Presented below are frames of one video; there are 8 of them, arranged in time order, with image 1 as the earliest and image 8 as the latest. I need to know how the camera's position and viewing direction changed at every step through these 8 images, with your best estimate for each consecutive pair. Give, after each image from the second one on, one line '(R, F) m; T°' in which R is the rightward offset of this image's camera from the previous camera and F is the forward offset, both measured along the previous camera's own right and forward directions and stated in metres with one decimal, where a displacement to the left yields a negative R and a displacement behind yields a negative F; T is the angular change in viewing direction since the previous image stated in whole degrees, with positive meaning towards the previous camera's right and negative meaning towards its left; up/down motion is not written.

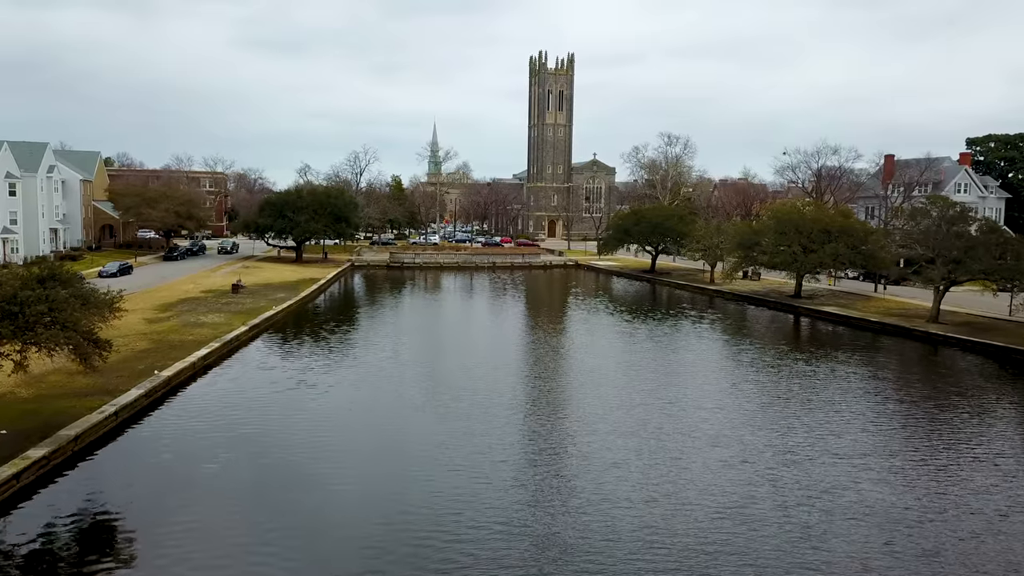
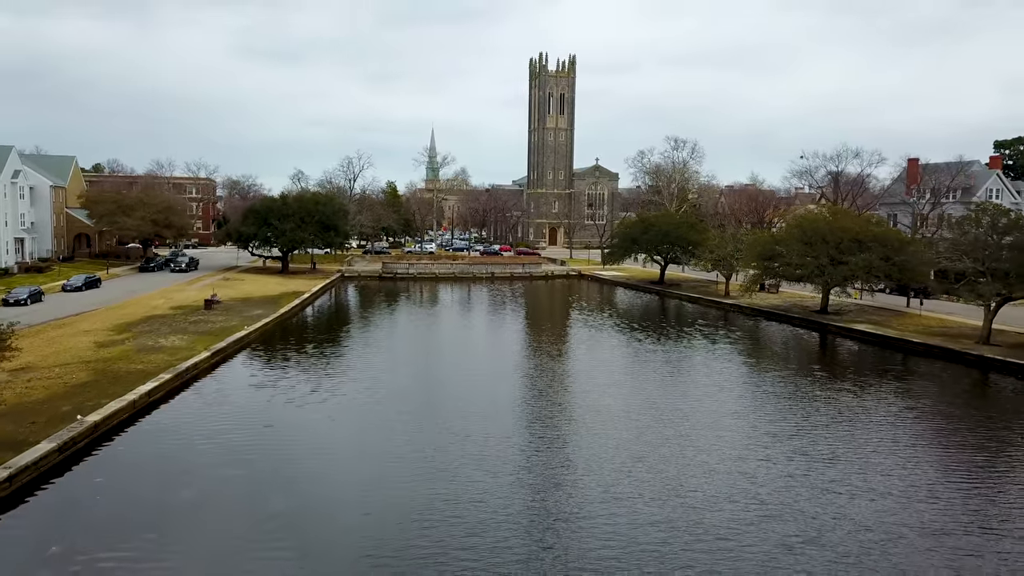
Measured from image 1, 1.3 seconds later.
(0.0, +3.1) m; 0°
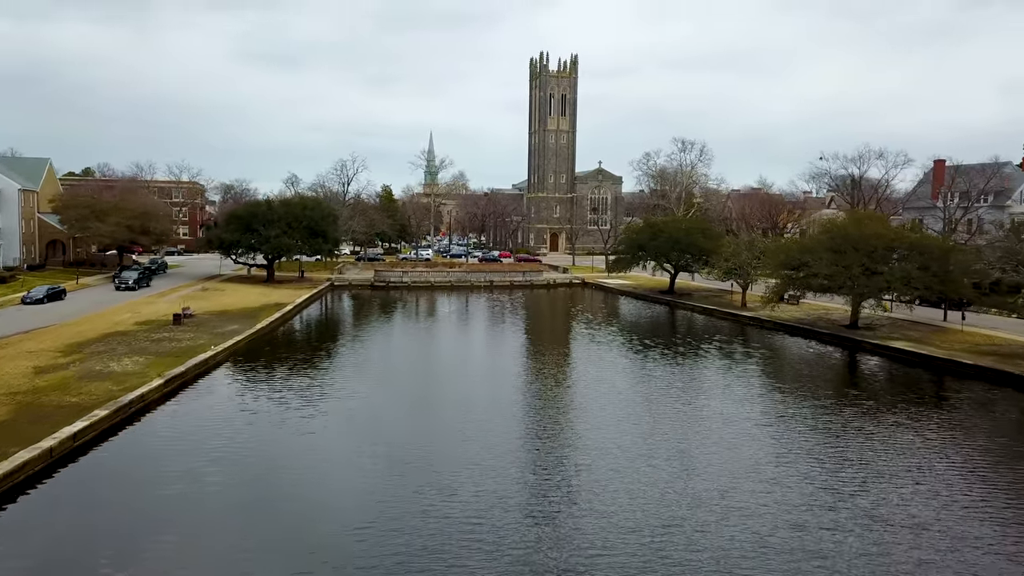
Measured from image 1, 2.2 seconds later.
(0.0, +3.0) m; 0°
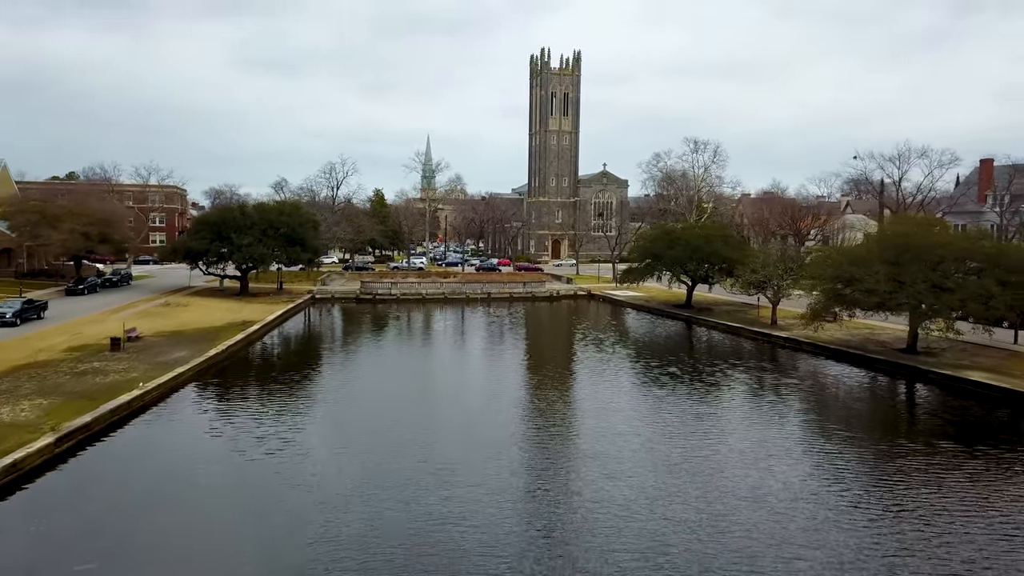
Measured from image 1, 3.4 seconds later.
(0.0, +4.5) m; 0°
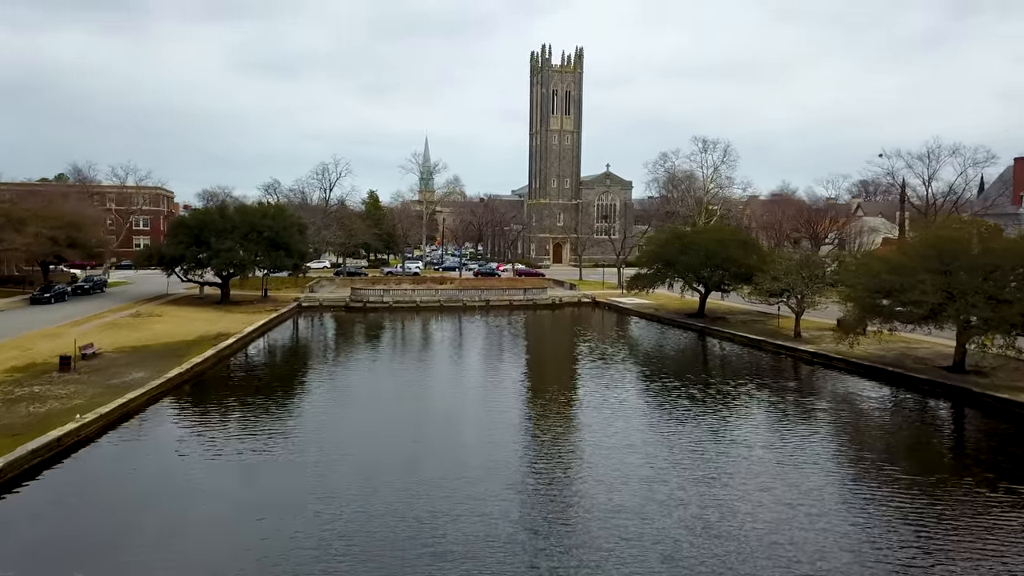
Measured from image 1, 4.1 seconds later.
(0.0, +2.8) m; 0°
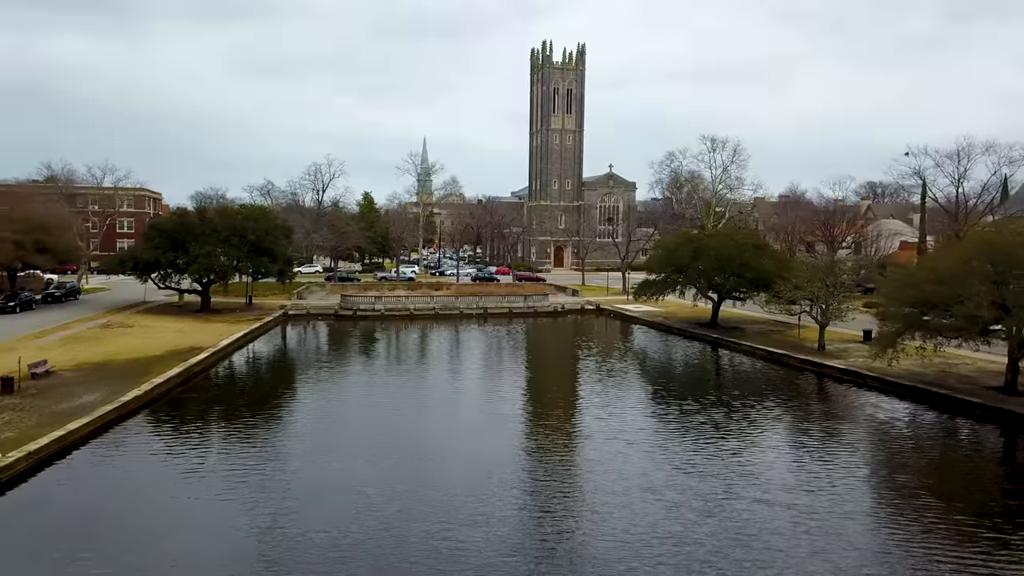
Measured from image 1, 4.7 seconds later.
(0.0, +2.5) m; 0°
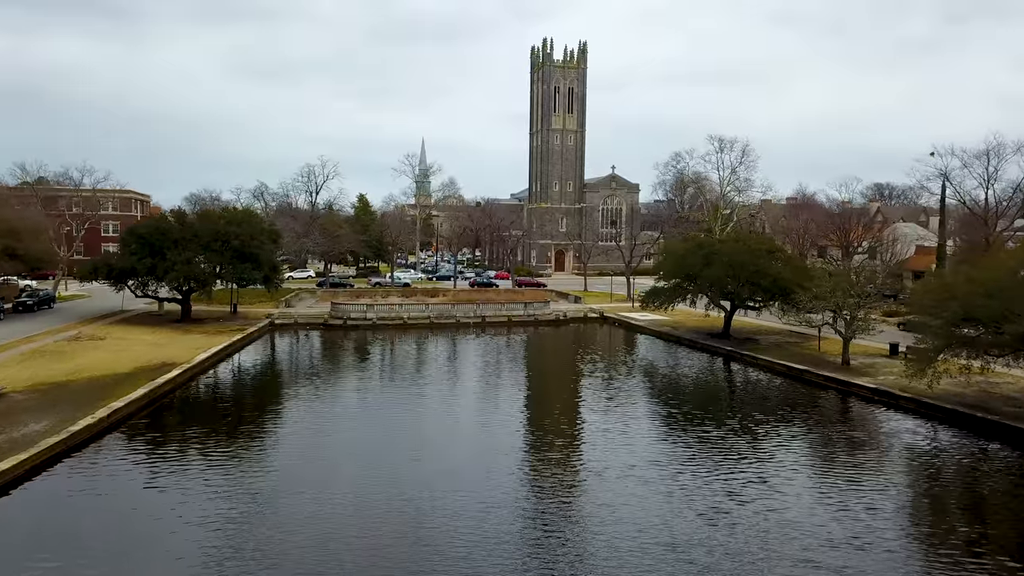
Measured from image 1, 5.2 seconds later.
(0.0, +2.1) m; 0°
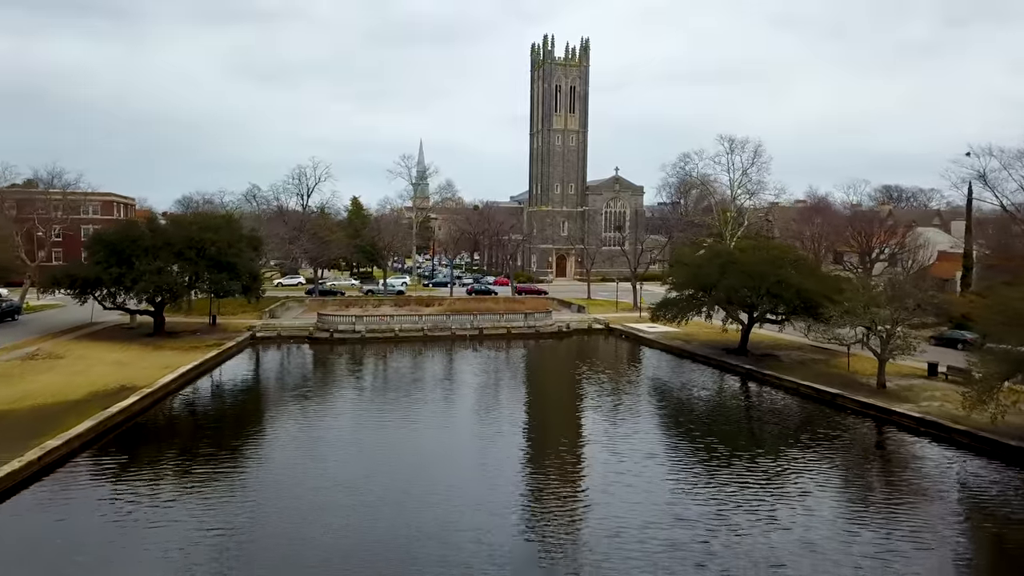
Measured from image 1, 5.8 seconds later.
(0.0, +2.6) m; 0°
